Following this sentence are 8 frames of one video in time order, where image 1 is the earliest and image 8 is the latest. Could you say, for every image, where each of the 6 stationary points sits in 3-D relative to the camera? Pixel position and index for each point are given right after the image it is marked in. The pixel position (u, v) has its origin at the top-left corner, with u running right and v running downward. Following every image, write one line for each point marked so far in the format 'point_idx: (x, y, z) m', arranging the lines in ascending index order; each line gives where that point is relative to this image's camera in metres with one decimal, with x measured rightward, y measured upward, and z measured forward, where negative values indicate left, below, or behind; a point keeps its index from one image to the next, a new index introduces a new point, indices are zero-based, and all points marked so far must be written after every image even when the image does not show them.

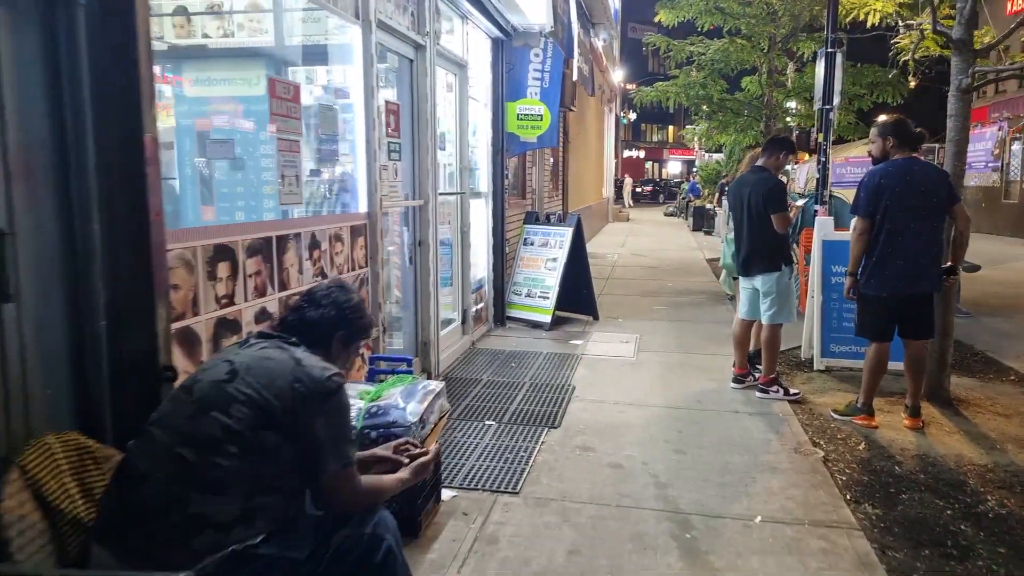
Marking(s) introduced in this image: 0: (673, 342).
0: (+1.9, -0.7, +7.5) m
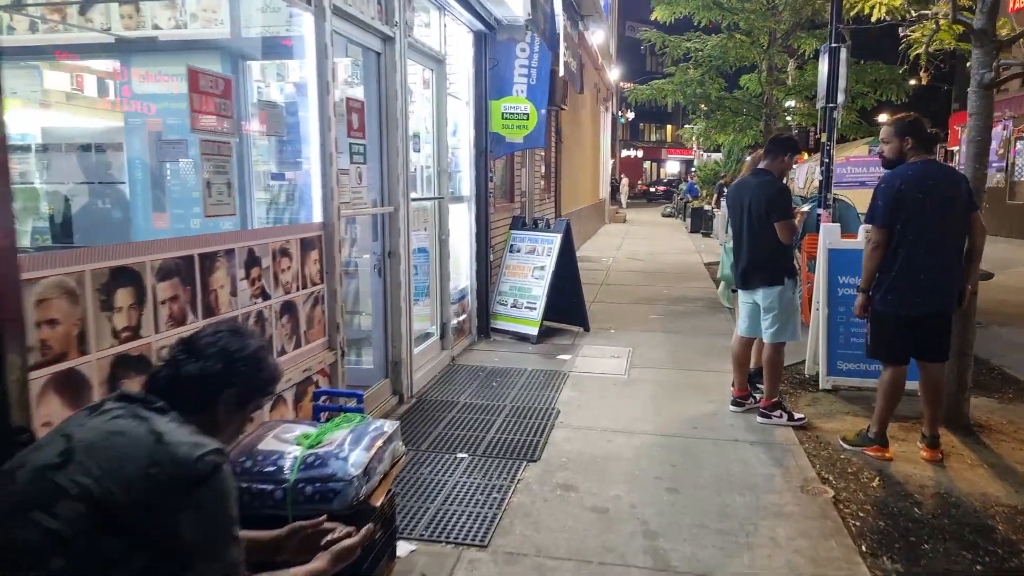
0: (+1.7, -0.8, +7.0) m
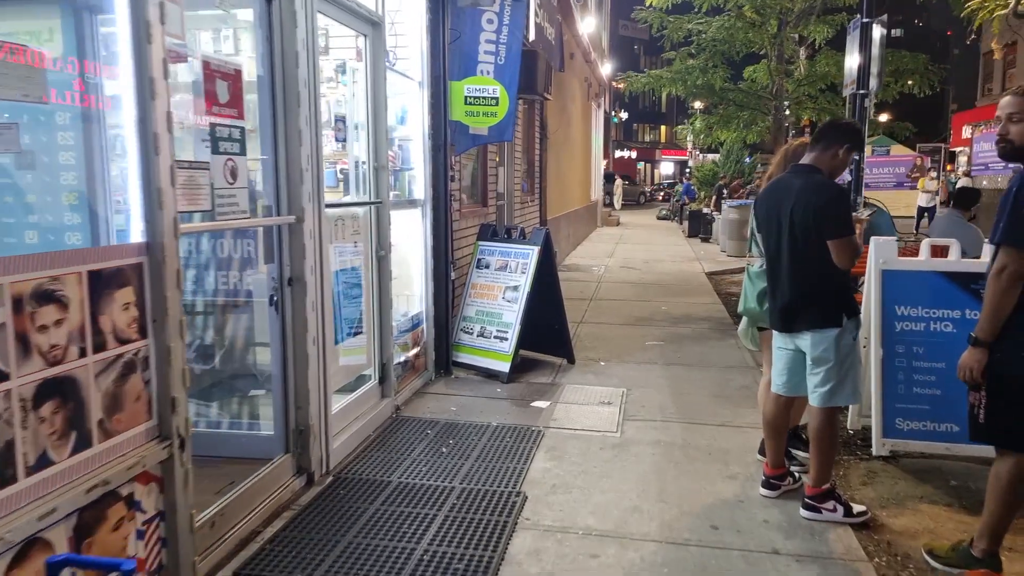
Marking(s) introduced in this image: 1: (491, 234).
0: (+1.4, -1.0, +5.6) m
1: (-0.2, +0.6, +6.6) m
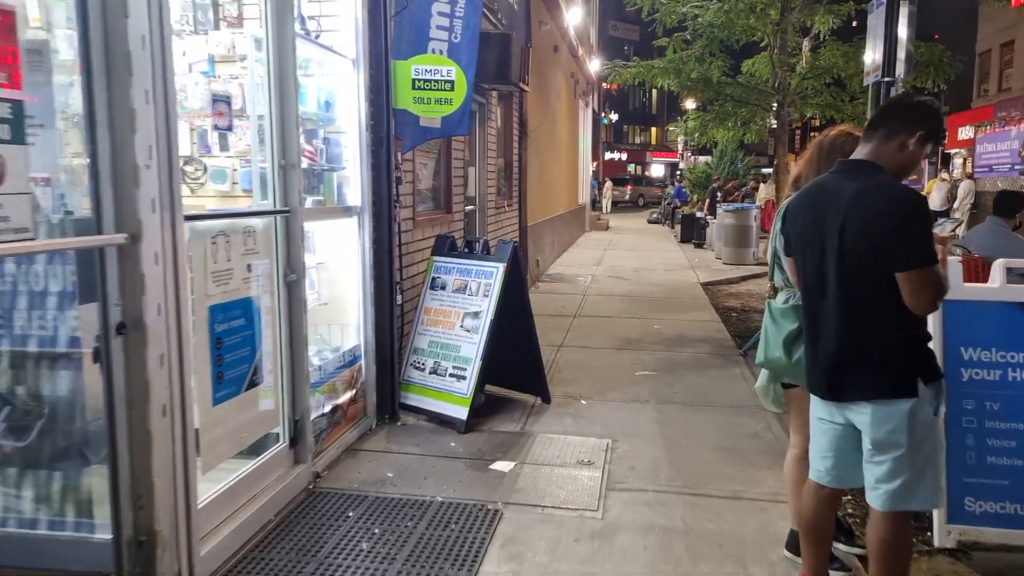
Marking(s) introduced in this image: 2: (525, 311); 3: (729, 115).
0: (+1.1, -1.2, +4.5) m
1: (-0.6, +0.4, +5.5) m
2: (+0.1, -0.2, +5.3) m
3: (+3.9, +3.1, +11.2) m
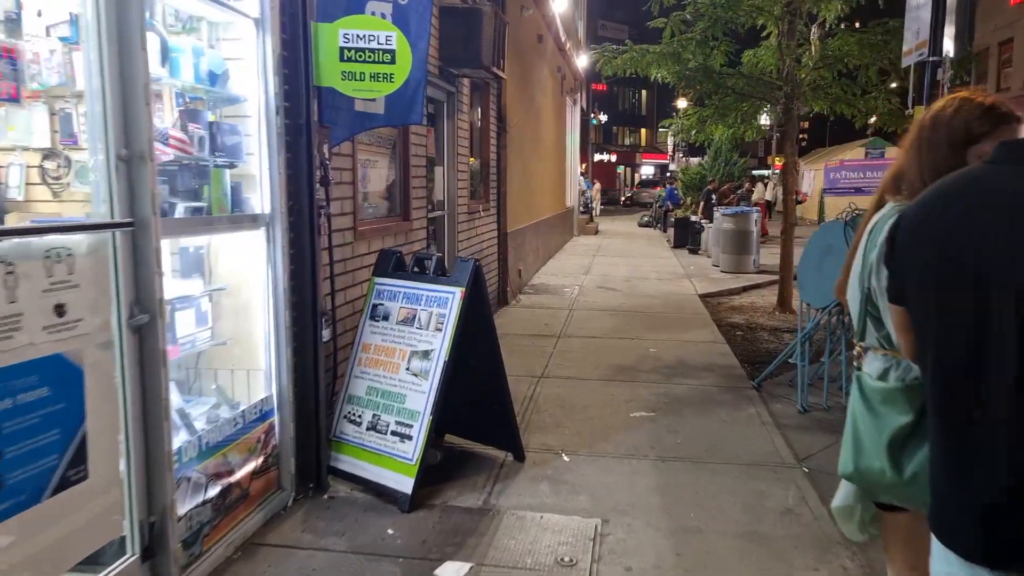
0: (+0.9, -1.4, +3.3) m
1: (-0.8, +0.2, +4.3) m
2: (-0.1, -0.4, +4.2) m
3: (+3.5, +2.9, +10.1) m
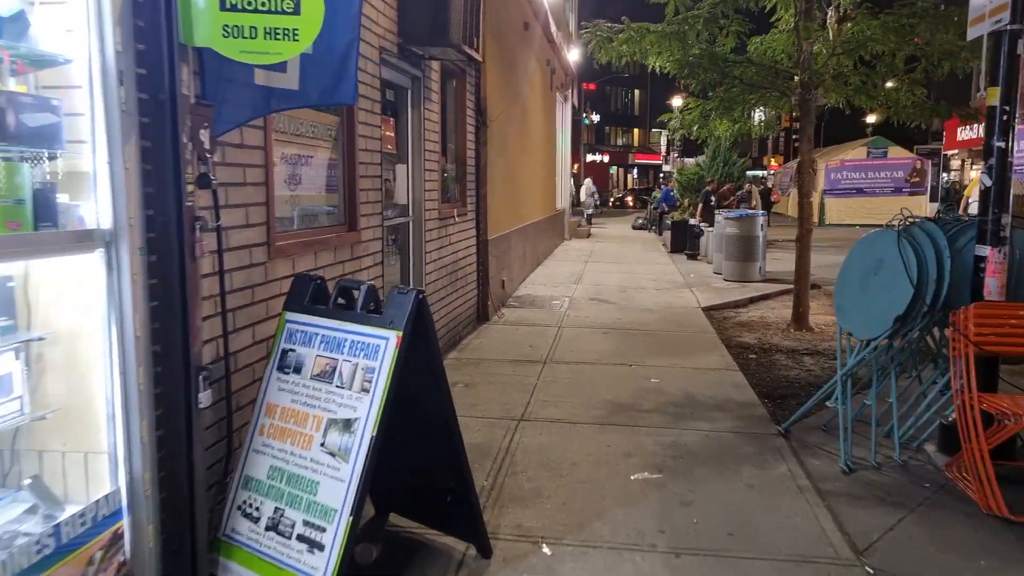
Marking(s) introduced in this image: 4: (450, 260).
0: (+0.7, -1.6, +2.2) m
1: (-1.0, 0.0, +3.2) m
2: (-0.3, -0.6, +3.0) m
3: (+3.3, +2.7, +9.0) m
4: (-0.7, +0.3, +7.4) m
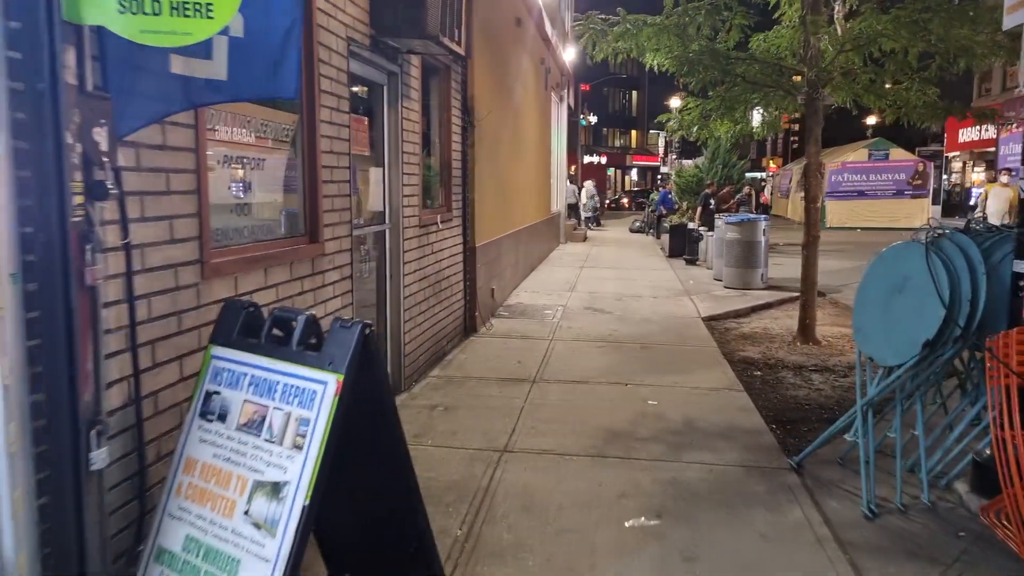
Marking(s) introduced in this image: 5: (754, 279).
0: (+0.6, -1.7, +1.7) m
1: (-1.1, -0.2, +2.7) m
2: (-0.4, -0.7, +2.5) m
3: (+3.1, +2.6, +8.5) m
4: (-0.9, +0.2, +6.9) m
5: (+4.5, +0.2, +11.7) m
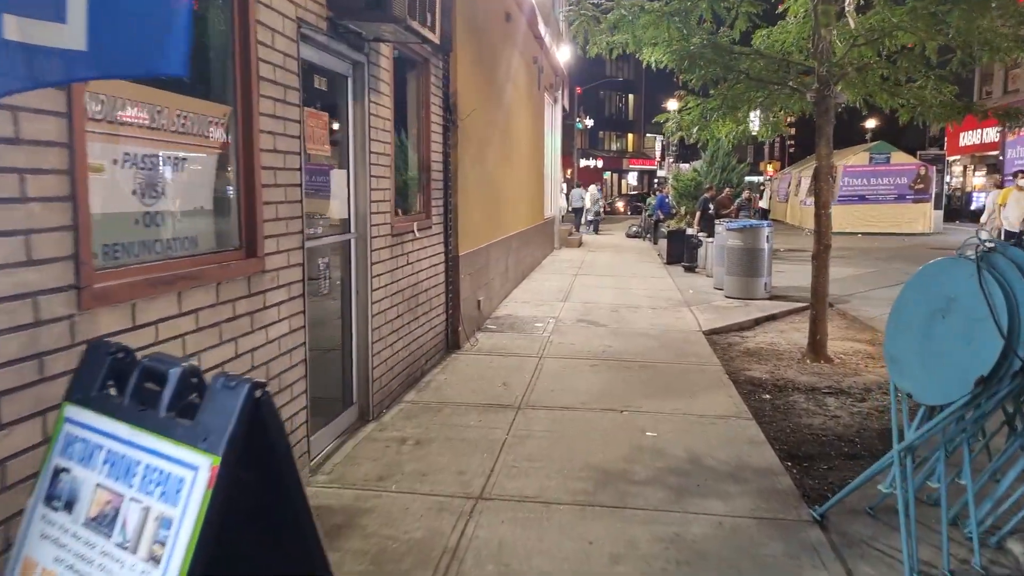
0: (+0.4, -1.8, +1.0) m
1: (-1.3, -0.3, +2.0) m
2: (-0.6, -0.8, +1.9) m
3: (+3.0, +2.4, +7.9) m
4: (-1.0, 0.0, +6.2) m
5: (+4.3, 0.0, +11.1) m
